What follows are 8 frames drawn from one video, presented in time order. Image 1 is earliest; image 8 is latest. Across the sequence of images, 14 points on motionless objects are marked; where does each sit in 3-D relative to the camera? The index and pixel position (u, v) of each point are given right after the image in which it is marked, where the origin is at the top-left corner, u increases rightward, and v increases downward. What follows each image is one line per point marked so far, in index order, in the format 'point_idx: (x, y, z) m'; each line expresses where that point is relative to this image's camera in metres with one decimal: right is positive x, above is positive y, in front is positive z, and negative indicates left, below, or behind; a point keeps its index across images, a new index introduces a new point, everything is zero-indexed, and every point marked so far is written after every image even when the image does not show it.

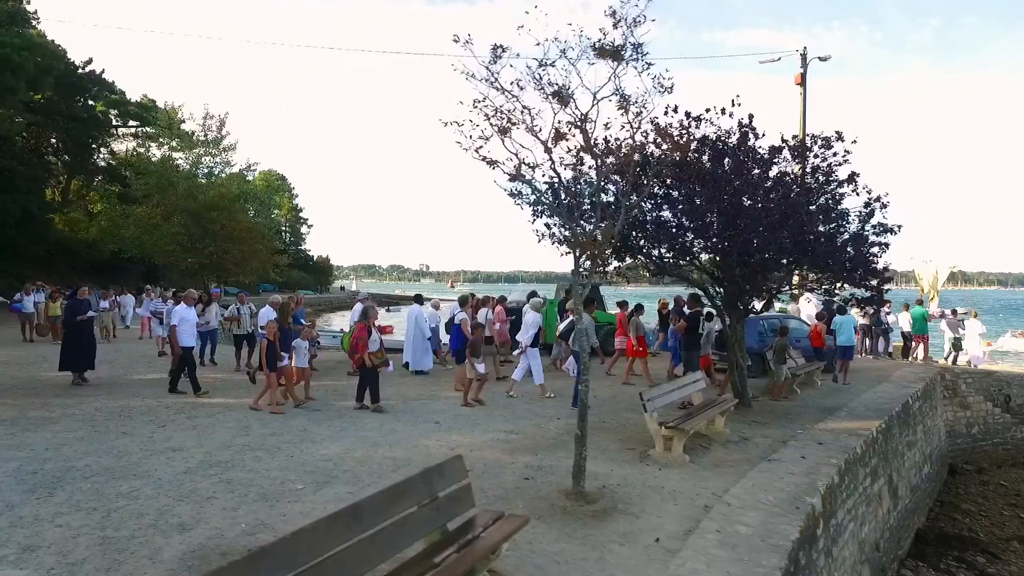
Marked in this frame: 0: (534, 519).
0: (+0.2, -1.9, +5.0) m
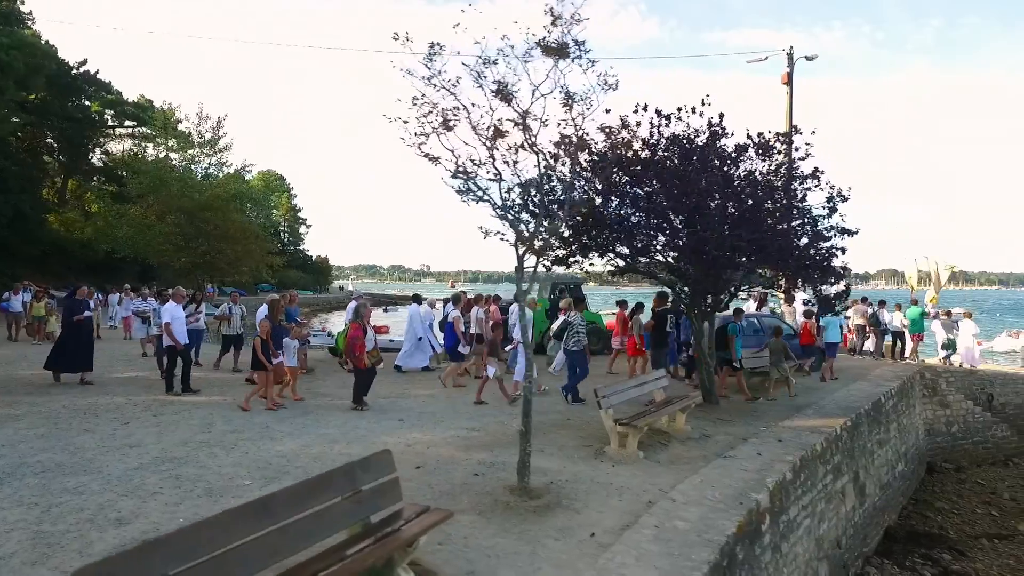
0: (-0.3, -1.8, +5.0) m
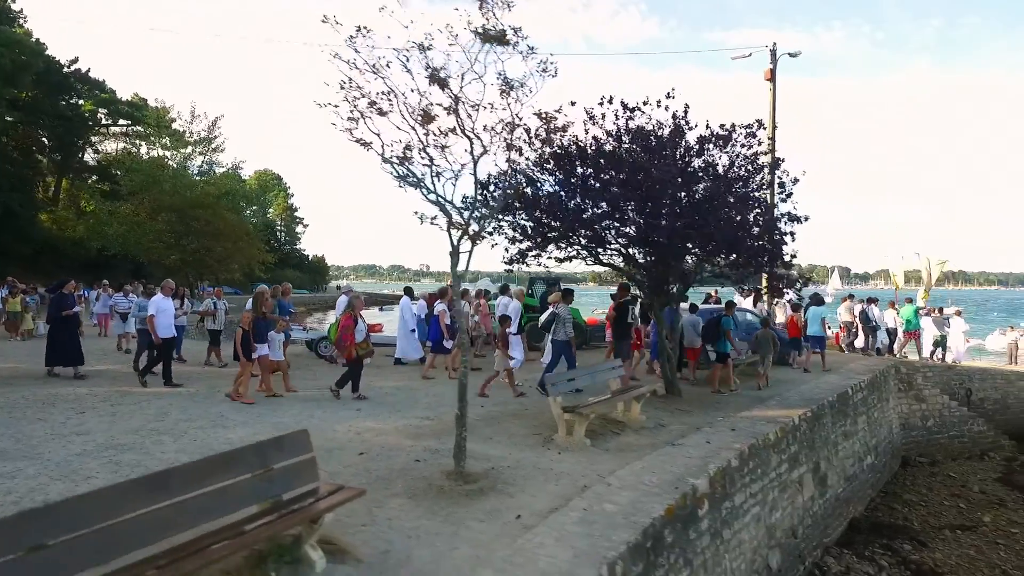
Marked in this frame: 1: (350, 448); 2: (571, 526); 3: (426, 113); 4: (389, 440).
0: (-0.9, -1.7, +5.1) m
1: (-1.7, -1.6, +6.3) m
2: (+0.4, -1.7, +4.5) m
3: (-0.7, +1.5, +5.1) m
4: (-1.3, -1.6, +6.6) m
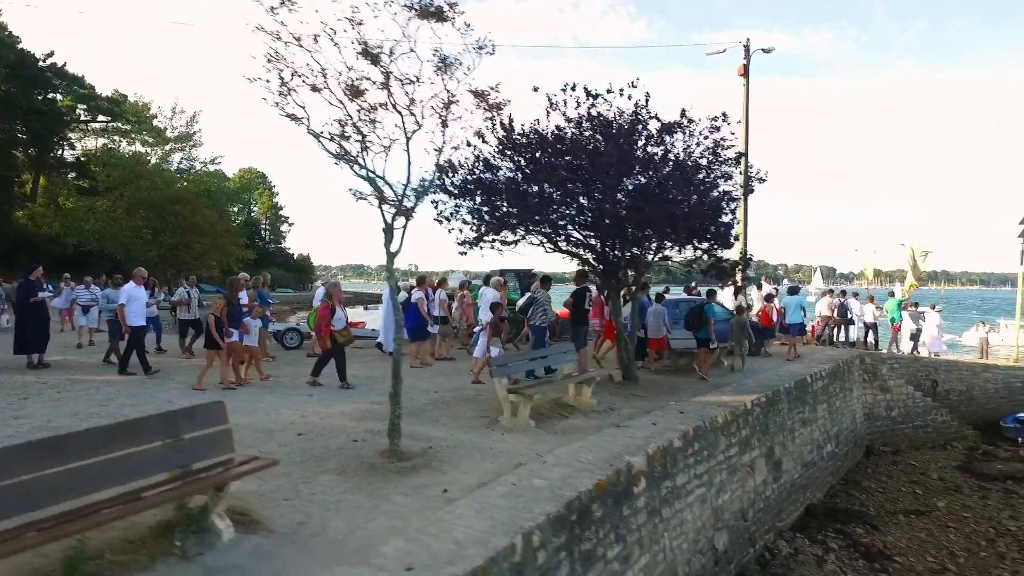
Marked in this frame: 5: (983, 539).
0: (-1.4, -1.5, +5.0) m
1: (-2.3, -1.4, +6.2) m
2: (-0.1, -1.5, +4.5) m
3: (-1.3, +1.6, +5.1) m
4: (-1.9, -1.4, +6.5) m
5: (+7.0, -3.7, +9.2) m
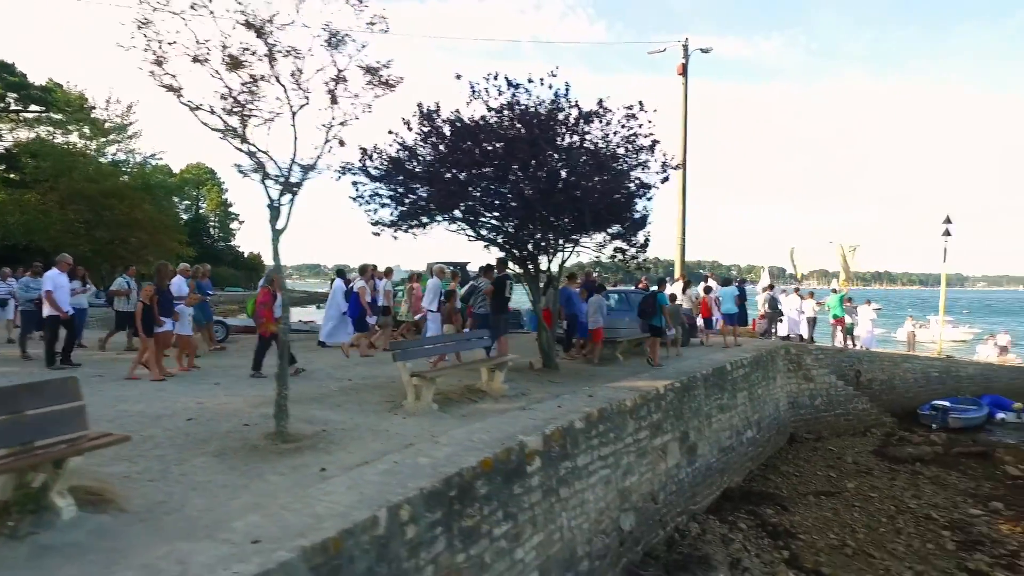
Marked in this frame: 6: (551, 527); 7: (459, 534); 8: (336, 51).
0: (-2.4, -1.3, +4.9) m
1: (-3.3, -1.2, +6.0) m
2: (-1.0, -1.4, +4.5) m
3: (-2.2, +1.8, +5.0) m
4: (-2.9, -1.2, +6.4) m
5: (+5.8, -3.5, +9.6) m
6: (+0.4, -2.3, +5.8) m
7: (-0.4, -1.8, +4.6) m
8: (-1.5, +2.0, +5.3) m
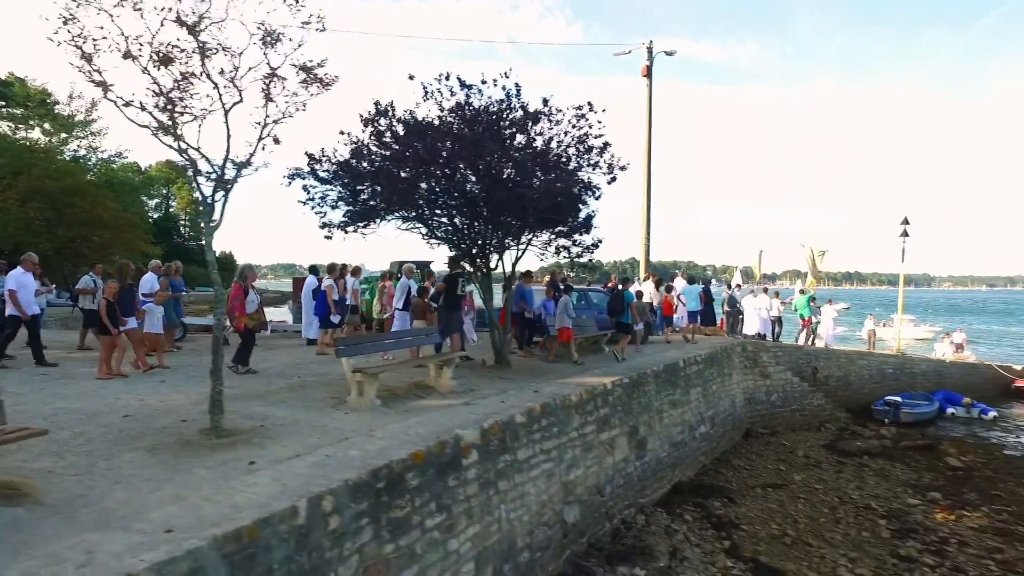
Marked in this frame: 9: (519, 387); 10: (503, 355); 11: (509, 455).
0: (-2.9, -1.3, +4.9) m
1: (-3.9, -1.2, +6.0) m
2: (-1.6, -1.3, +4.5) m
3: (-2.8, +1.9, +5.0) m
4: (-3.5, -1.2, +6.4) m
5: (+5.0, -3.5, +9.9) m
6: (-0.2, -2.2, +6.0) m
7: (-0.9, -1.8, +4.7) m
8: (-2.1, +2.1, +5.4) m
9: (+0.1, -1.3, +8.0) m
10: (-0.1, -1.0, +9.6) m
11: (0.0, -1.7, +6.4) m
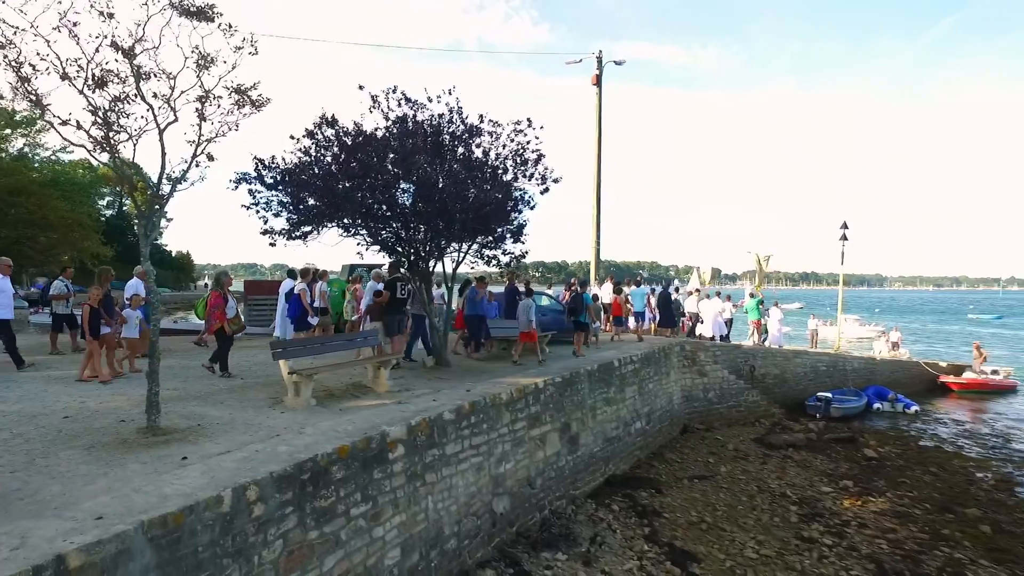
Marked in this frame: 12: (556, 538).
0: (-3.6, -1.4, +5.2) m
1: (-4.6, -1.3, +6.3) m
2: (-2.3, -1.4, +4.9) m
3: (-3.5, +1.8, +5.3) m
4: (-4.3, -1.3, +6.7) m
5: (+4.0, -3.6, +10.6) m
6: (-1.0, -2.3, +6.4) m
7: (-1.7, -1.9, +5.1) m
8: (-2.9, +2.0, +5.8) m
9: (-0.8, -1.4, +8.5) m
10: (-1.1, -1.1, +10.1) m
11: (-0.8, -1.8, +6.9) m
12: (+0.6, -3.3, +8.3) m
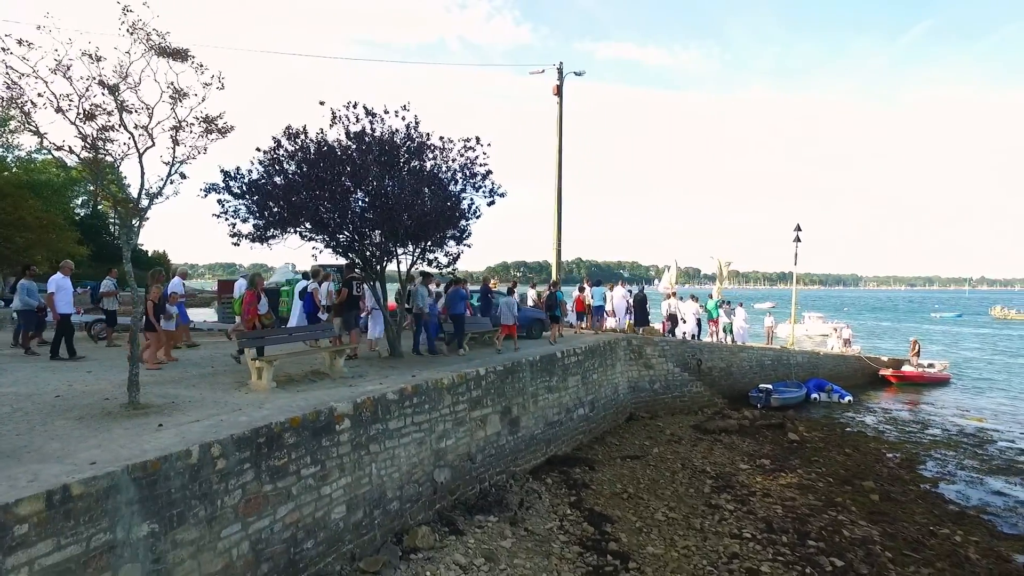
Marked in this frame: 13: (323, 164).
0: (-4.5, -1.3, +6.3) m
1: (-5.5, -1.3, +7.3) m
2: (-3.1, -1.4, +6.0) m
3: (-4.3, +1.8, +6.4) m
4: (-5.2, -1.3, +7.7) m
5: (+3.0, -3.5, +11.9) m
6: (-1.9, -2.3, +7.6) m
7: (-2.5, -1.8, +6.2) m
8: (-3.7, +2.0, +6.8) m
9: (-1.7, -1.3, +9.6) m
10: (-2.1, -1.1, +11.2) m
11: (-1.7, -1.8, +8.1) m
12: (-0.3, -3.3, +9.5) m
13: (-3.0, +2.0, +10.1) m
